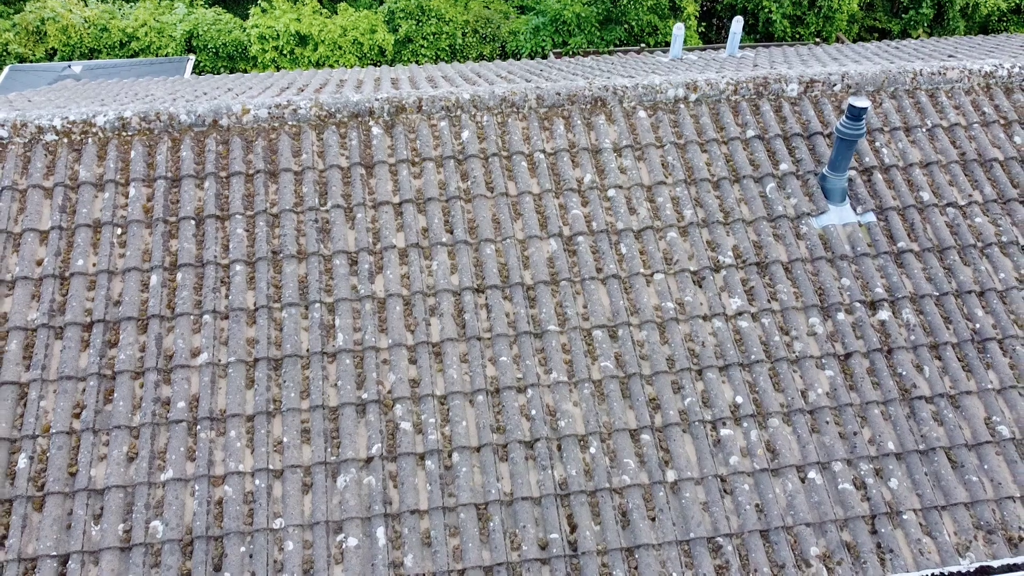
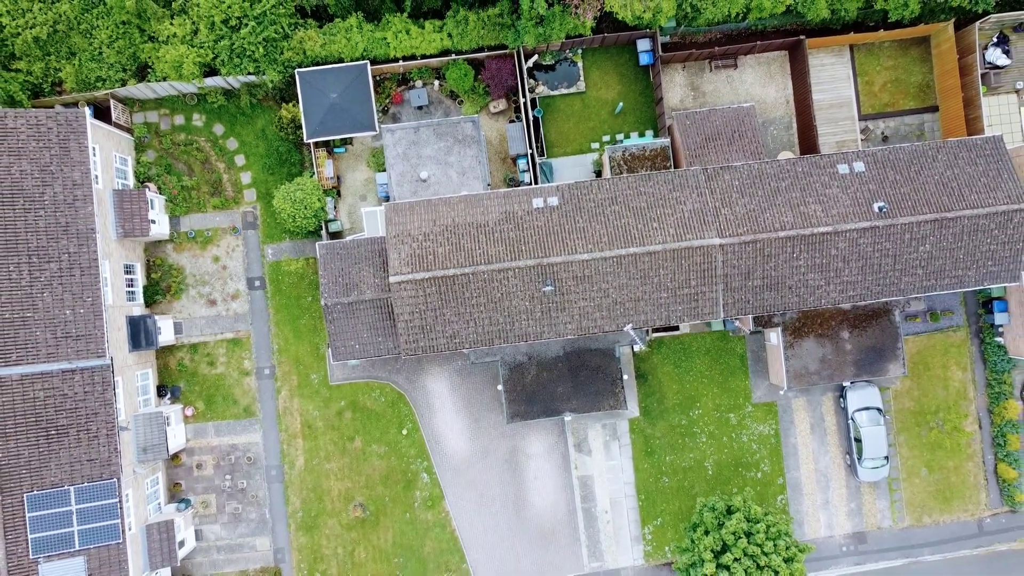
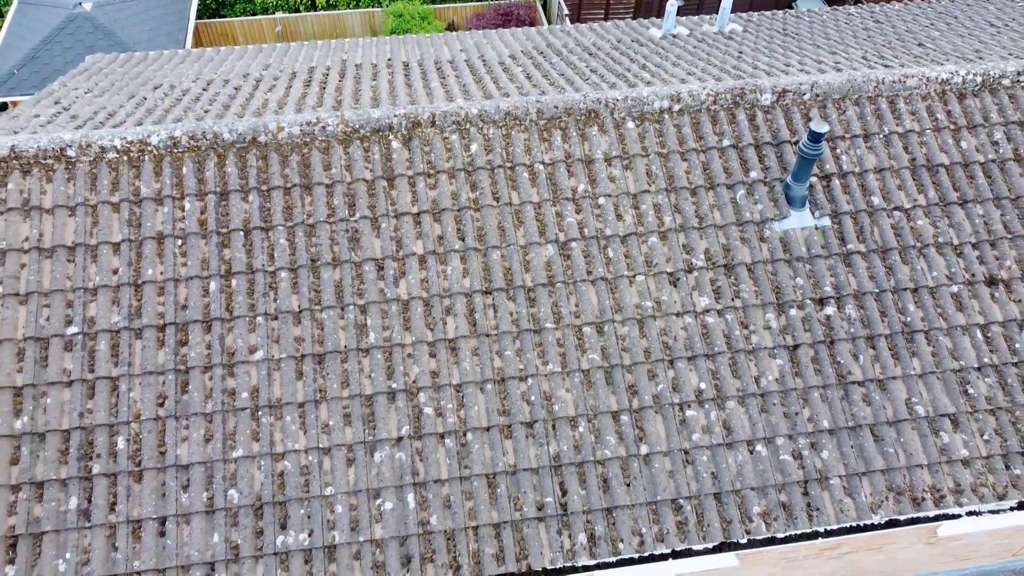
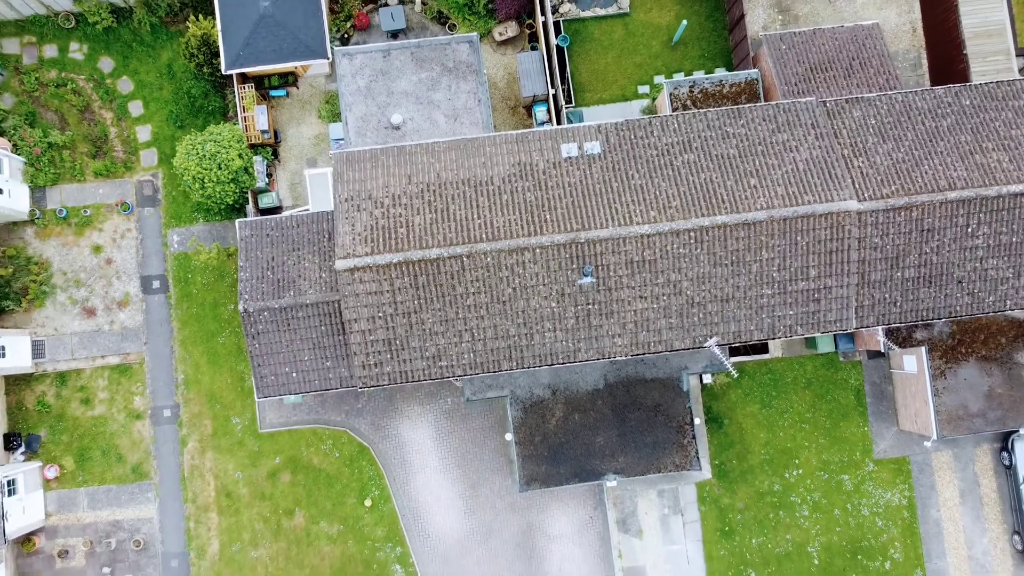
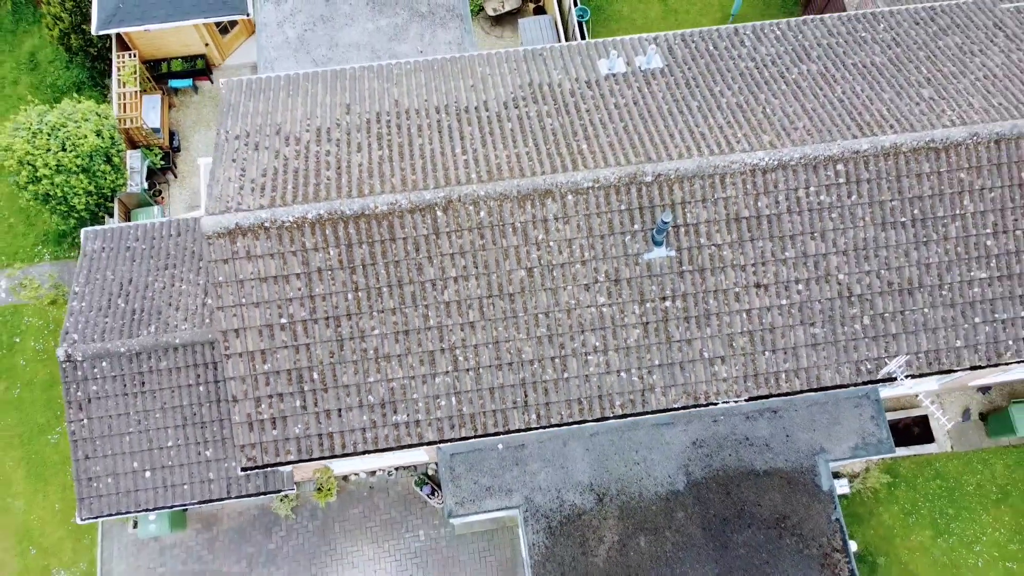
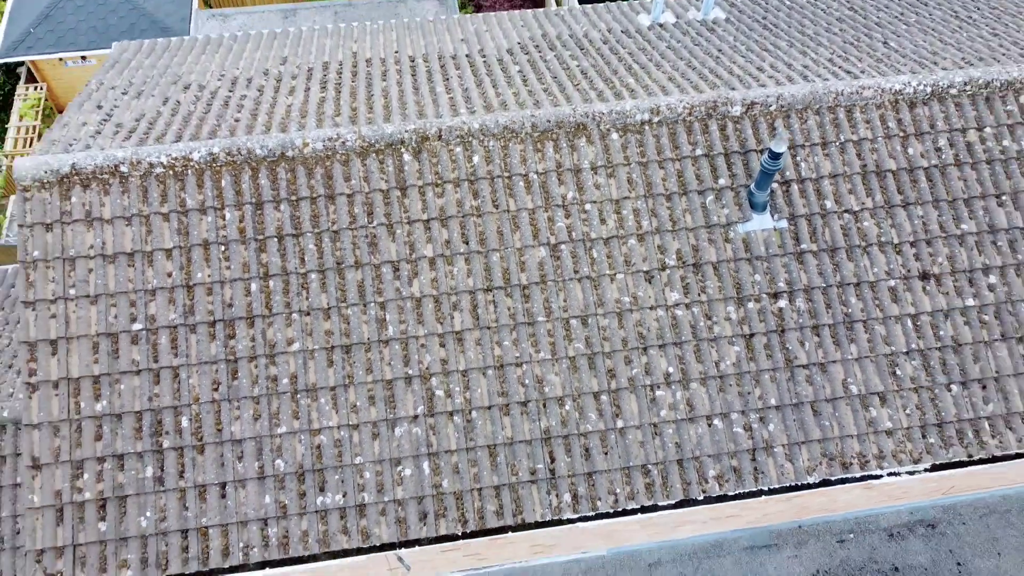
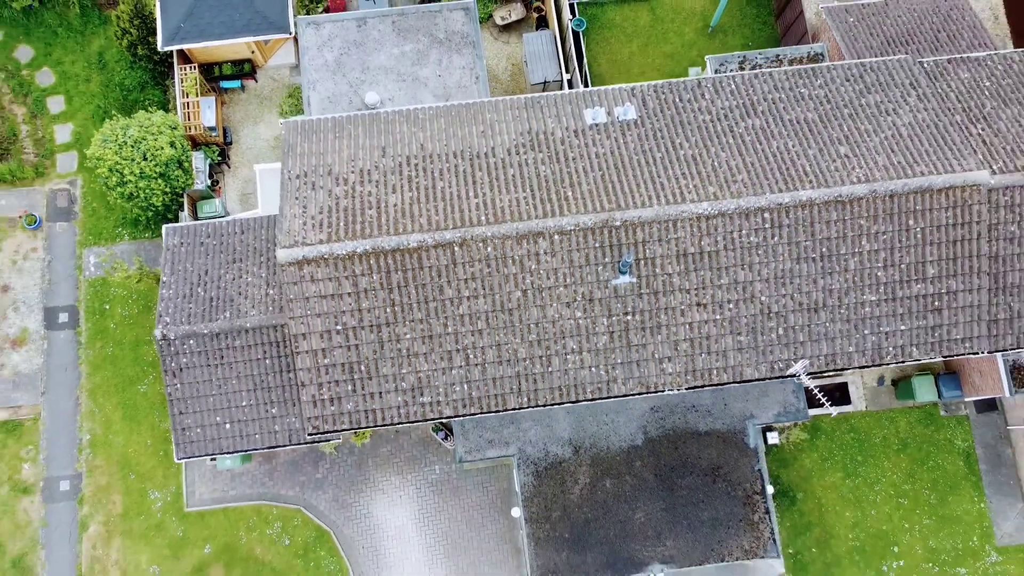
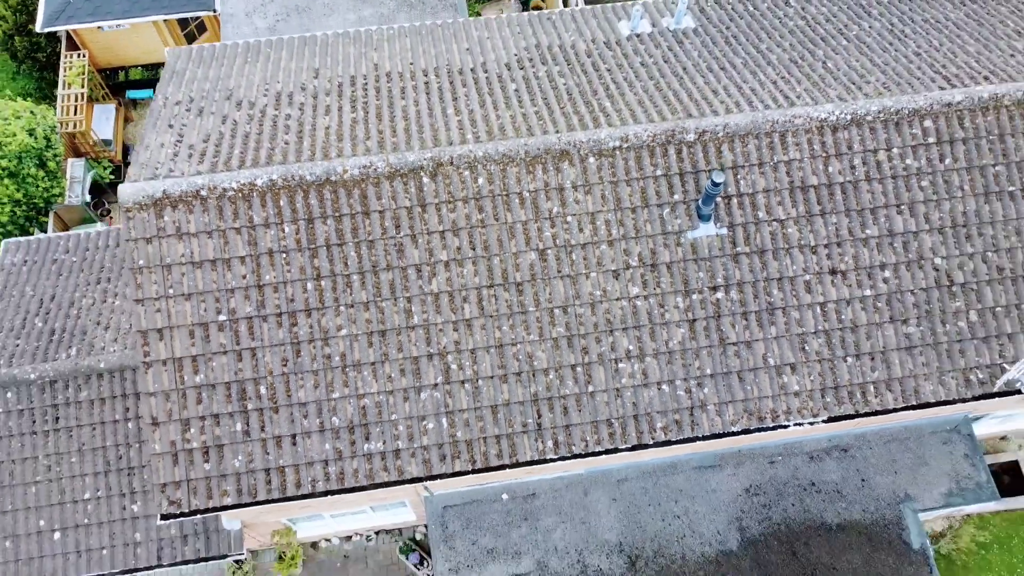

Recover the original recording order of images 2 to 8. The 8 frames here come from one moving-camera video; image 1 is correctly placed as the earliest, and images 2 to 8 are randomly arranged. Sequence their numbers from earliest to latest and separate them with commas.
3, 6, 8, 5, 7, 4, 2
